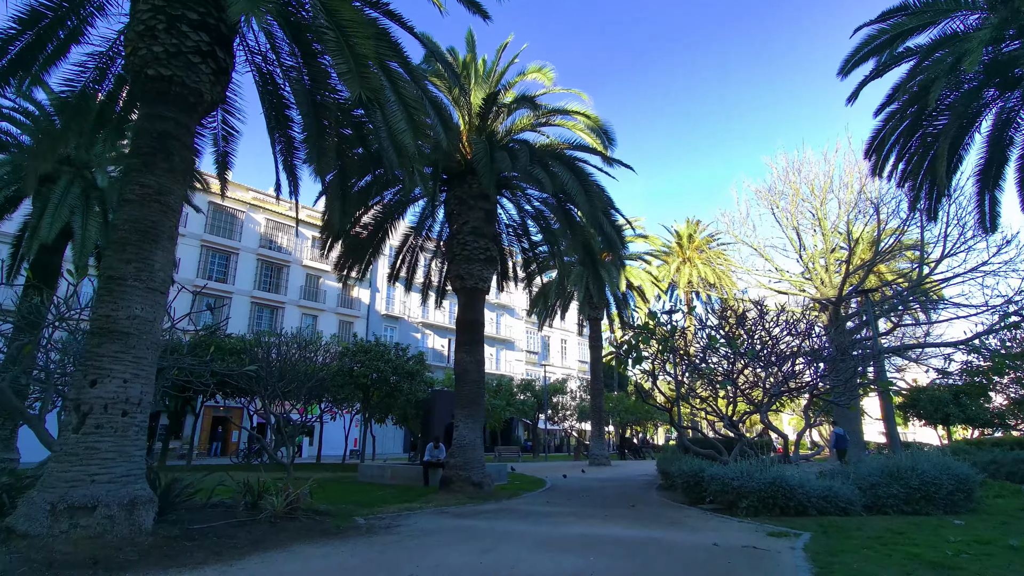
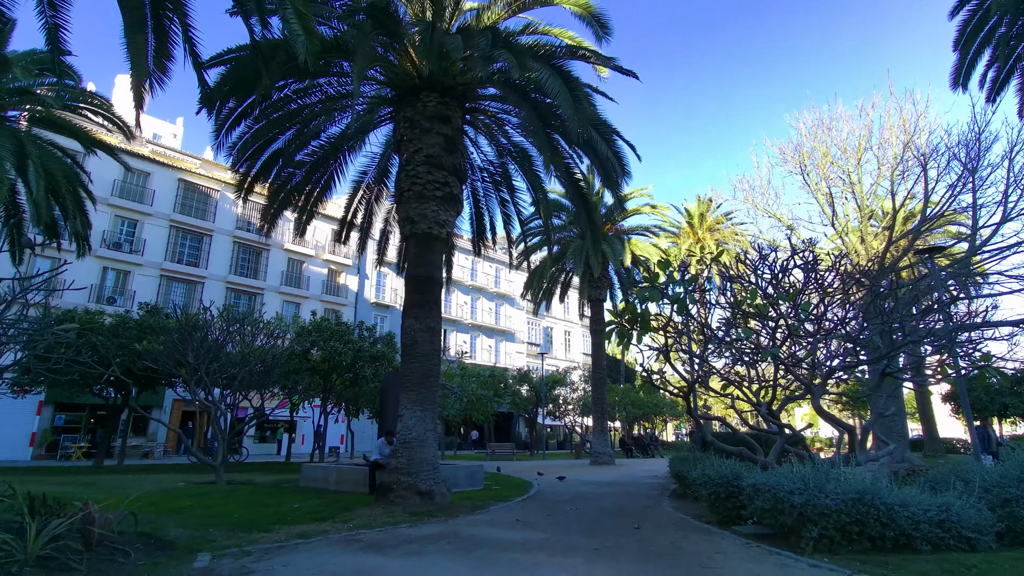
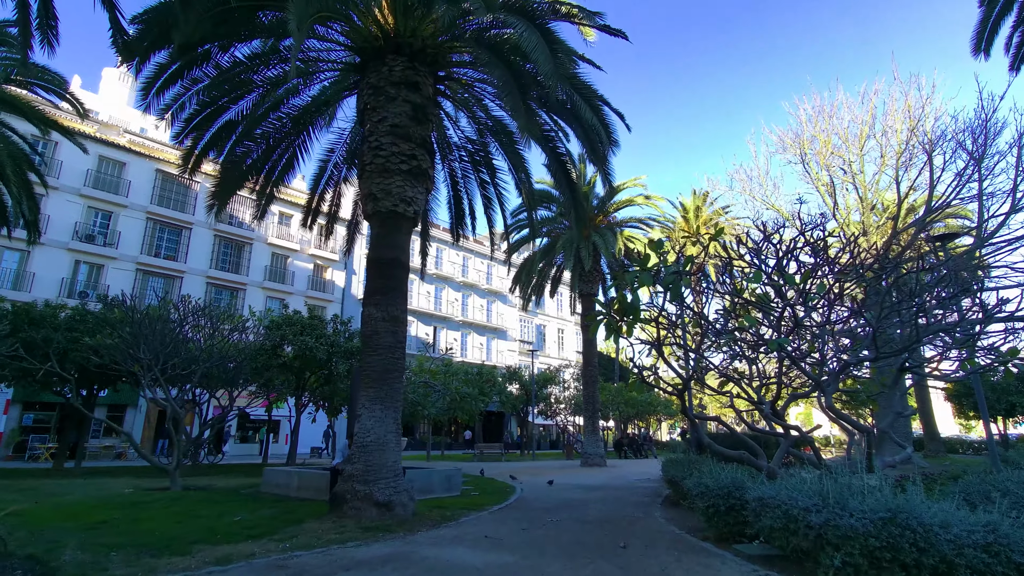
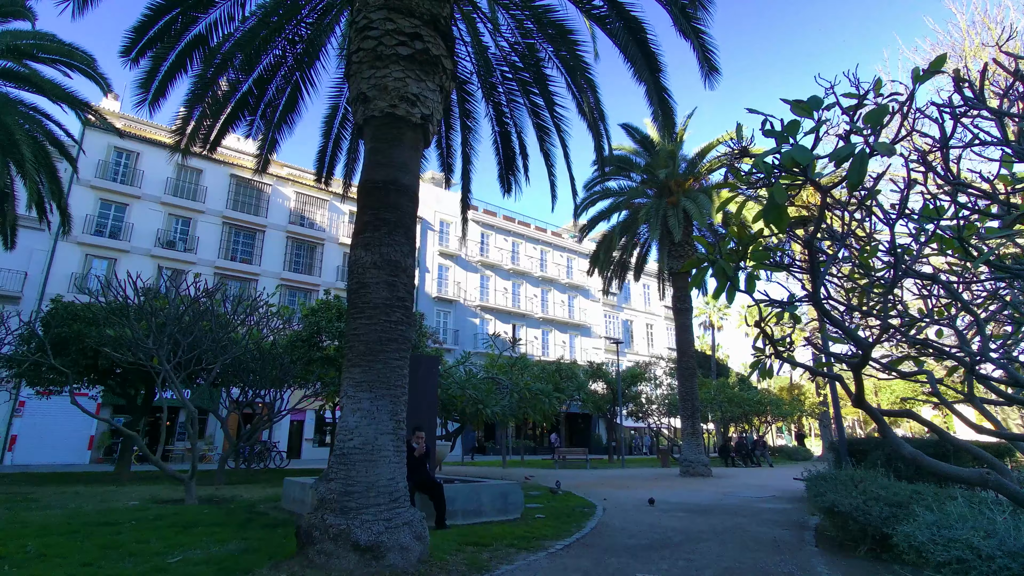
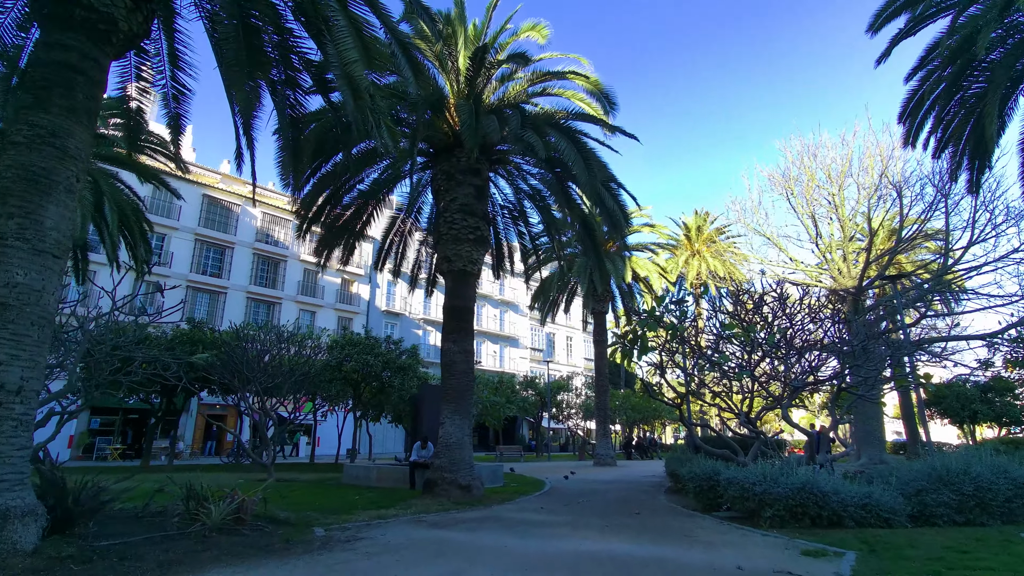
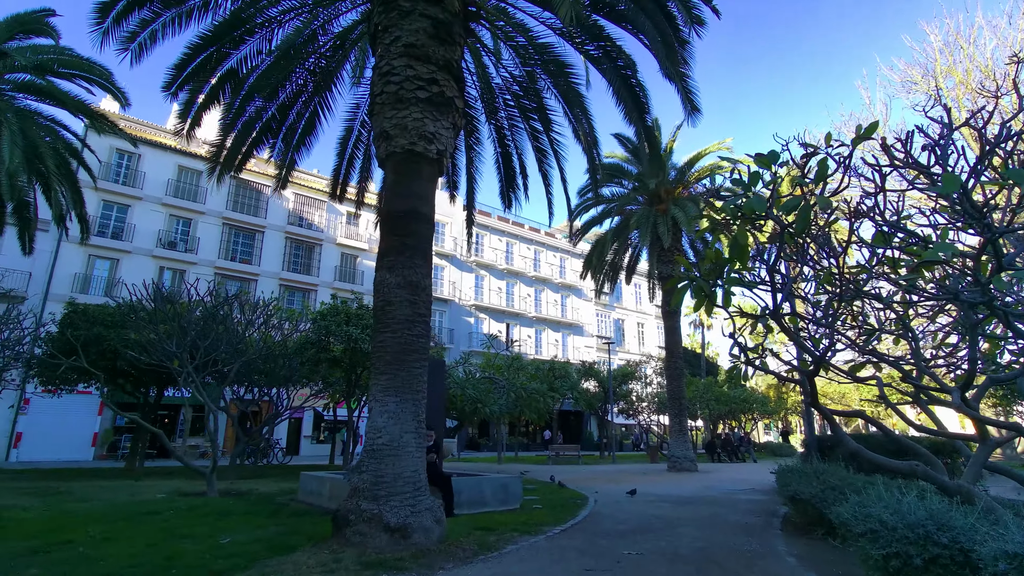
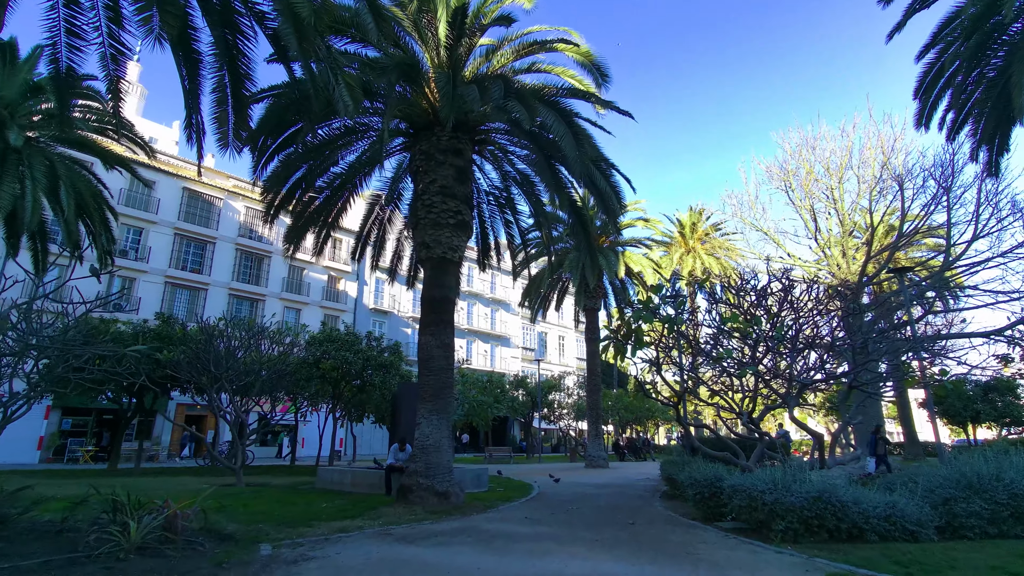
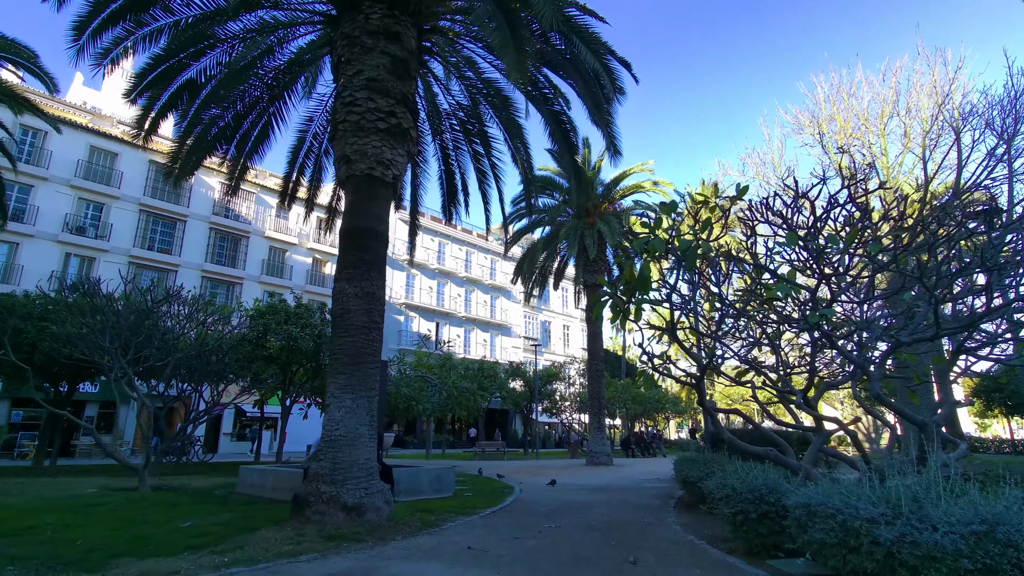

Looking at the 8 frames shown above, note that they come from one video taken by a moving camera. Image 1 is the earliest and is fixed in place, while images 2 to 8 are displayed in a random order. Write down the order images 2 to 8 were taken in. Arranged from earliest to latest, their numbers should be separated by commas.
5, 7, 2, 3, 8, 6, 4
